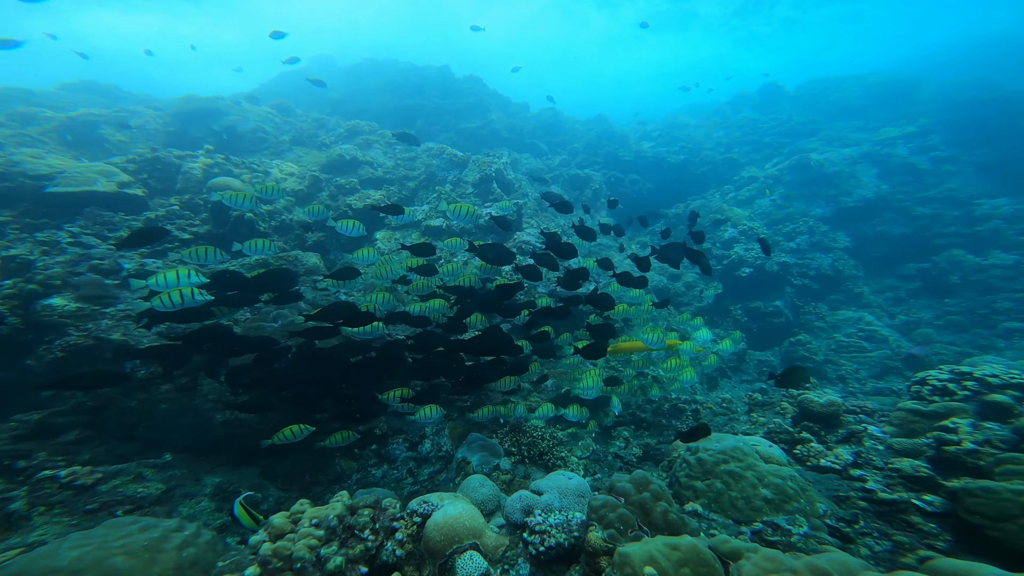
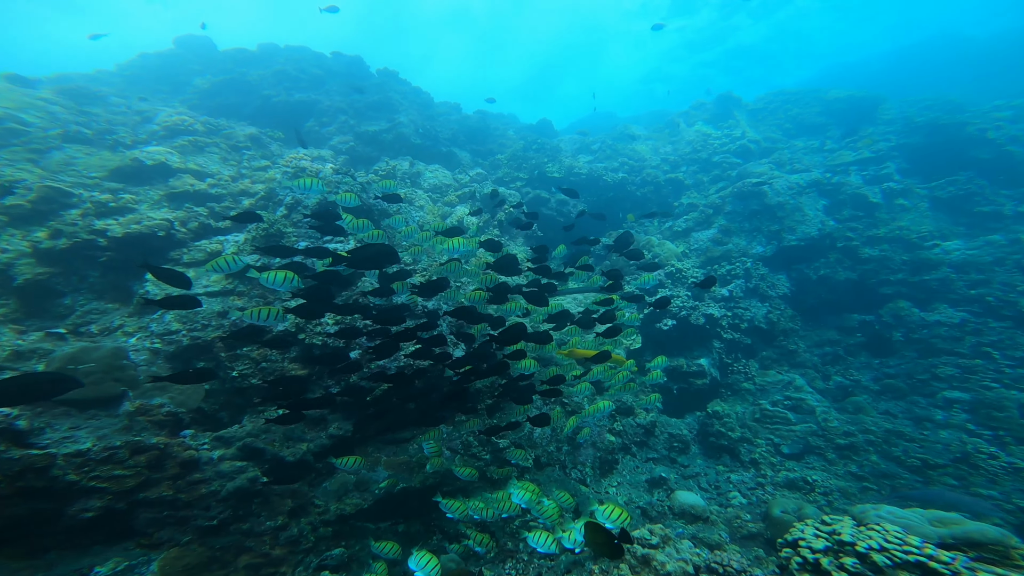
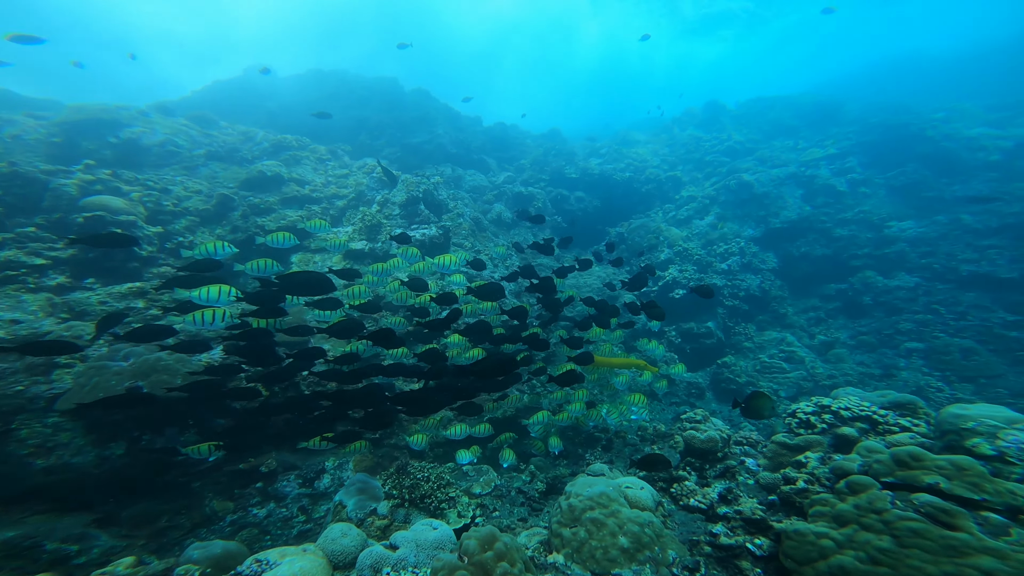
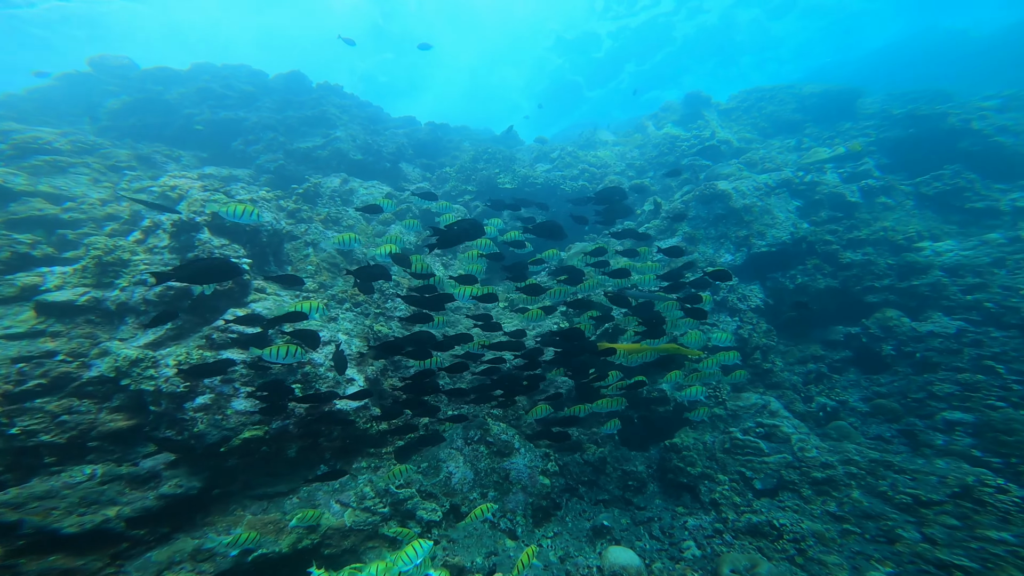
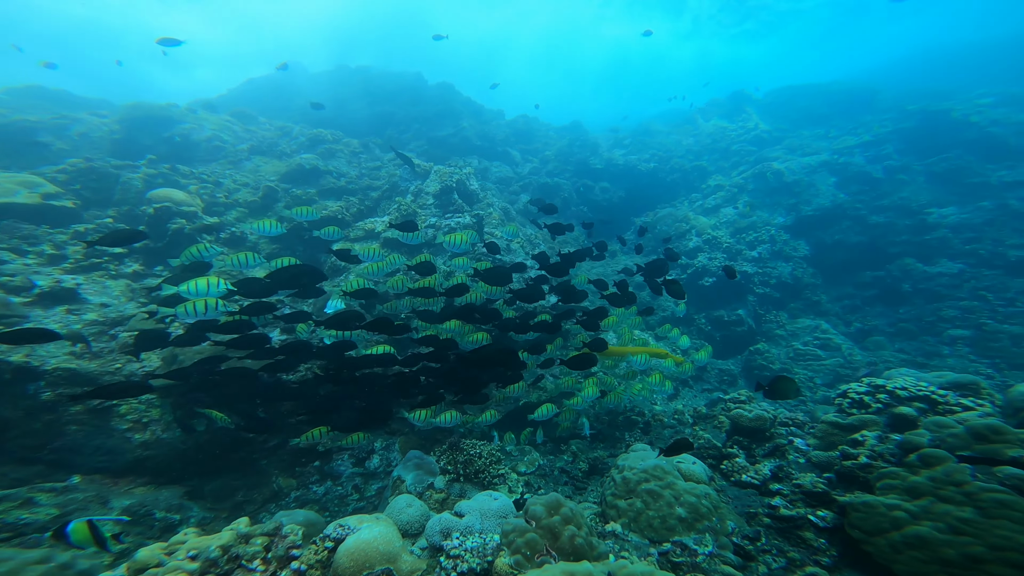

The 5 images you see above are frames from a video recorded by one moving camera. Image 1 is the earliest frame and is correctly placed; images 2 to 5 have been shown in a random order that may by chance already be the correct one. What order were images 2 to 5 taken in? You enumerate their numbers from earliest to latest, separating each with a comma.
5, 3, 2, 4
